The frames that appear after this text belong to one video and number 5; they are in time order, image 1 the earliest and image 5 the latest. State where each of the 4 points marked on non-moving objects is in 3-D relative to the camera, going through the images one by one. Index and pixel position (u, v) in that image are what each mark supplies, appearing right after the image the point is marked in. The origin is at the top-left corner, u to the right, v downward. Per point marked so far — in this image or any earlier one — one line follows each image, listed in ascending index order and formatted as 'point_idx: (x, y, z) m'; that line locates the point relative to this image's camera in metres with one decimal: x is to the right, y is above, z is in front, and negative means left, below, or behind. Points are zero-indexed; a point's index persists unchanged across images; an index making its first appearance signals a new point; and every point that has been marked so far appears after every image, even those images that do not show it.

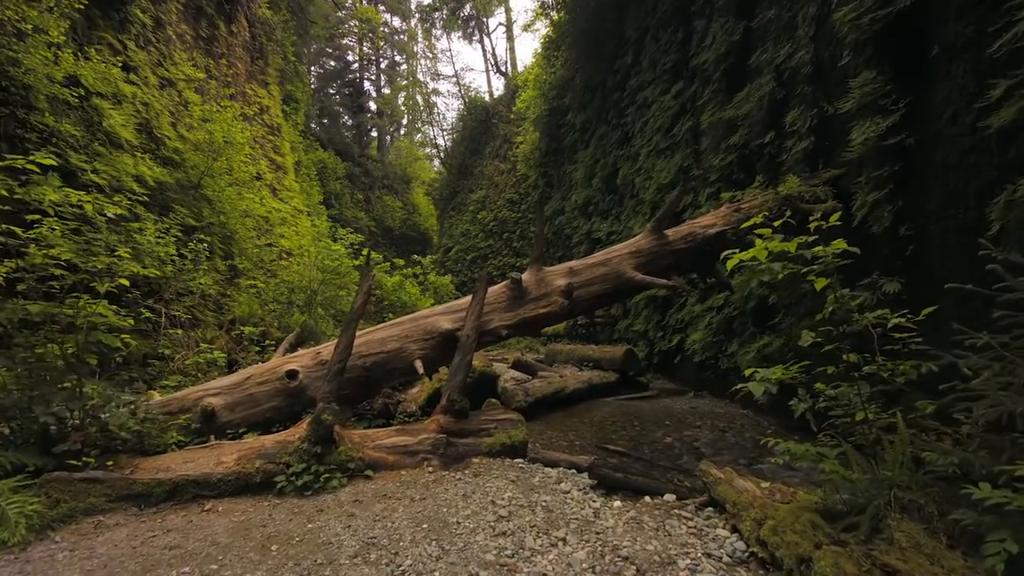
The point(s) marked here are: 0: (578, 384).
0: (+0.9, -1.3, +7.1) m
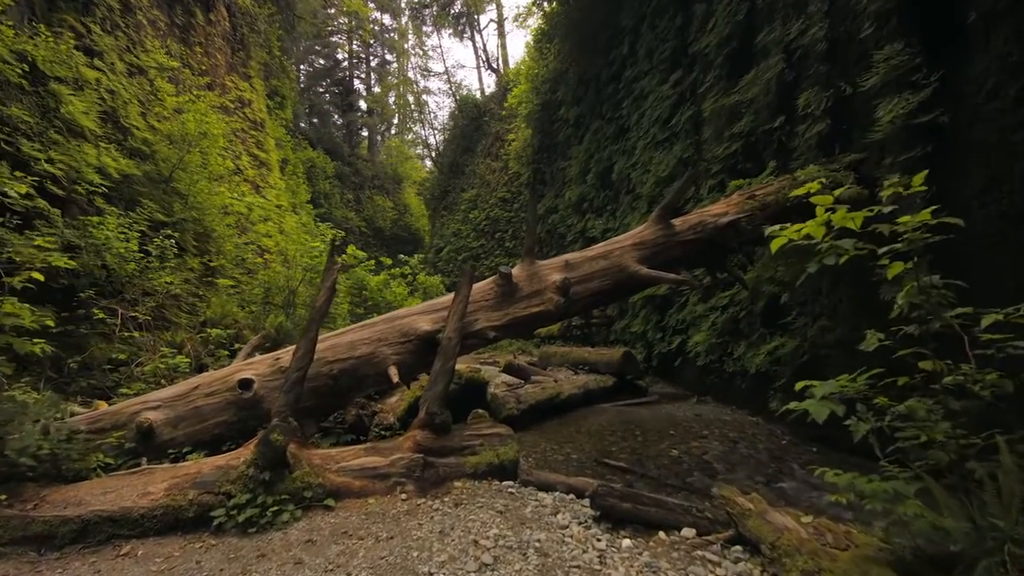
0: (+0.8, -1.3, +6.6) m
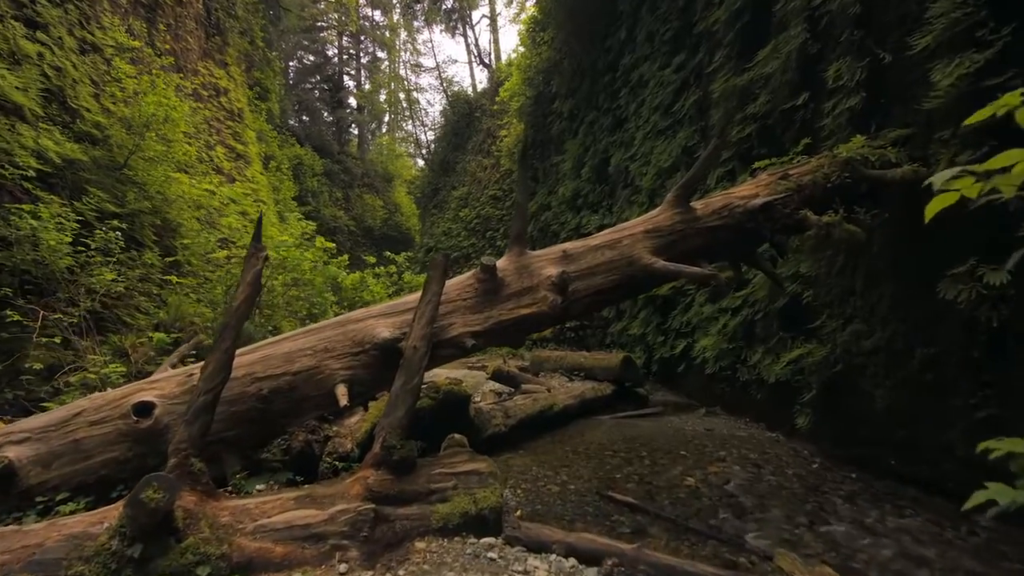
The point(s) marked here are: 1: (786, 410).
0: (+0.7, -1.3, +5.9) m
1: (+2.8, -1.2, +5.1) m
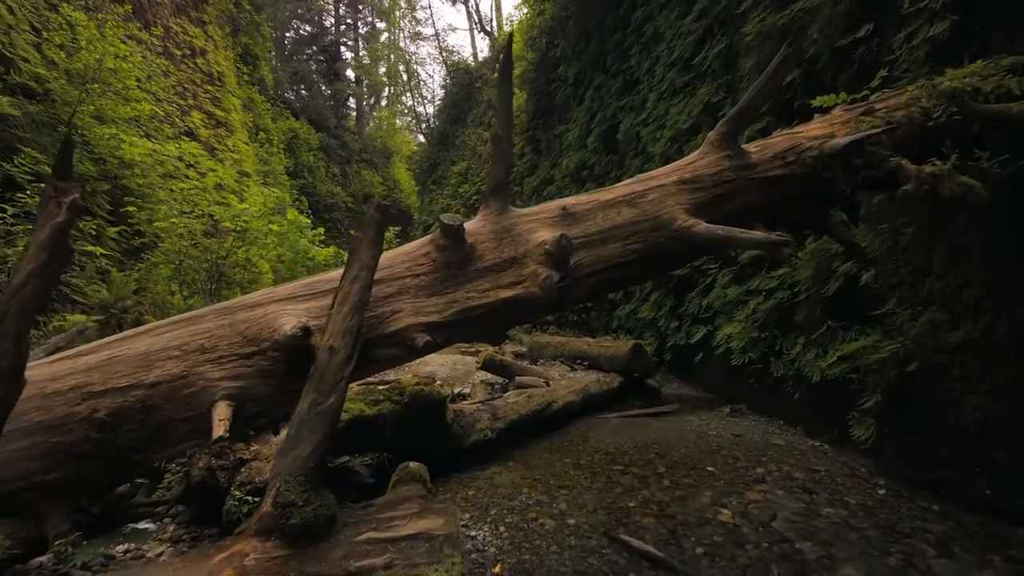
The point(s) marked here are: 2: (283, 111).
0: (+0.6, -1.1, +5.0) m
1: (+2.7, -1.1, +4.2) m
2: (-9.1, +7.0, +19.9) m
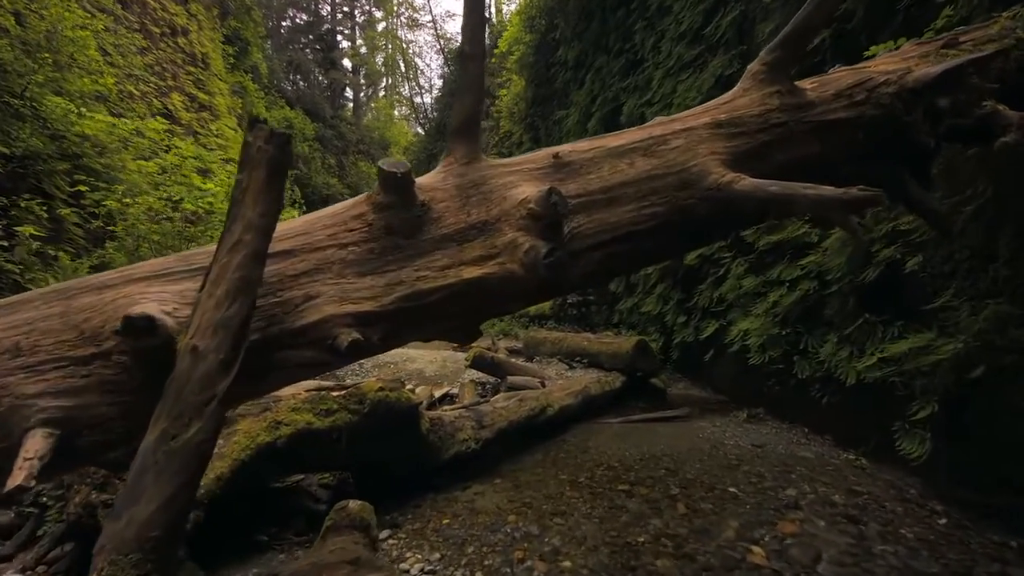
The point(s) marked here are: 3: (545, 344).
0: (+0.5, -1.0, +4.4) m
1: (+2.6, -1.0, +3.6) m
2: (-9.2, +7.3, +19.3) m
3: (+0.4, -0.8, +7.0) m
